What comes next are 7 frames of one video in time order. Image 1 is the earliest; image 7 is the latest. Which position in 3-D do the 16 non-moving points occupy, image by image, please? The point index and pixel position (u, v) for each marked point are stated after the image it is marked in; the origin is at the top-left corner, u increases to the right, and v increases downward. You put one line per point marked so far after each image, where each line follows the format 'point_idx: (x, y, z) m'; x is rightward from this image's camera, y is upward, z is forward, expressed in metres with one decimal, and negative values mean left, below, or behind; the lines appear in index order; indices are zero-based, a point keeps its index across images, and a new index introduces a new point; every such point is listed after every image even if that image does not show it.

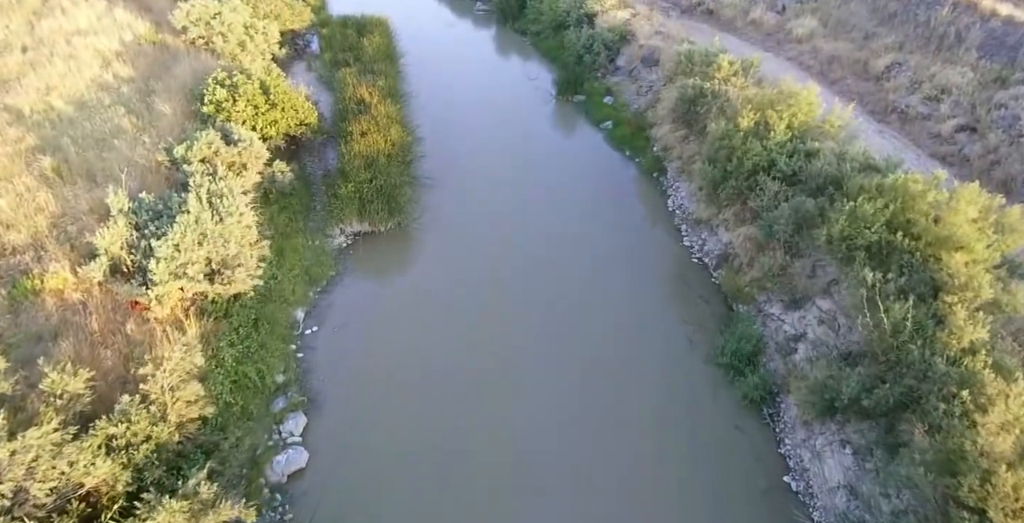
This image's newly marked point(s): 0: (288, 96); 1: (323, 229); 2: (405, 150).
0: (-5.7, +4.2, +16.5) m
1: (-4.2, +0.7, +14.3) m
2: (-2.7, +2.7, +16.2) m
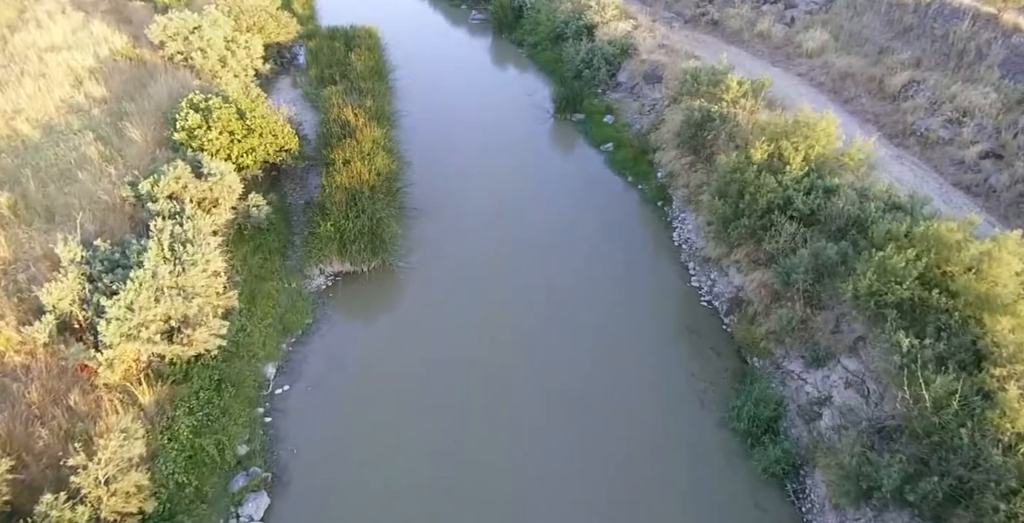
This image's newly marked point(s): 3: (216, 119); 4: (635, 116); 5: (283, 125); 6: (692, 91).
0: (-5.8, +3.3, +15.4) m
1: (-4.3, -0.1, +13.2) m
2: (-2.8, +1.8, +15.1) m
3: (-6.7, +3.2, +14.7) m
4: (+3.6, +4.2, +19.0) m
5: (-5.7, +3.4, +16.0) m
6: (+4.7, +4.4, +16.9) m
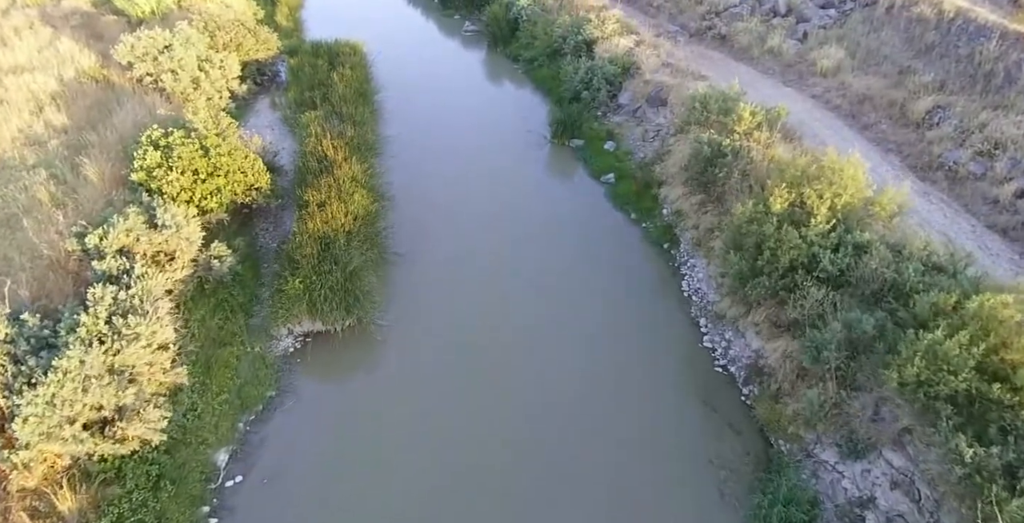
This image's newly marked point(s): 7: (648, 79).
0: (-6.0, +2.3, +14.1) m
1: (-4.5, -1.2, +11.8) m
2: (-3.0, +0.7, +13.8) m
3: (-6.8, +2.1, +13.4) m
4: (+3.4, +3.2, +17.7) m
5: (-5.8, +2.3, +14.6) m
6: (+4.5, +3.4, +15.5) m
7: (+4.0, +5.4, +19.2) m
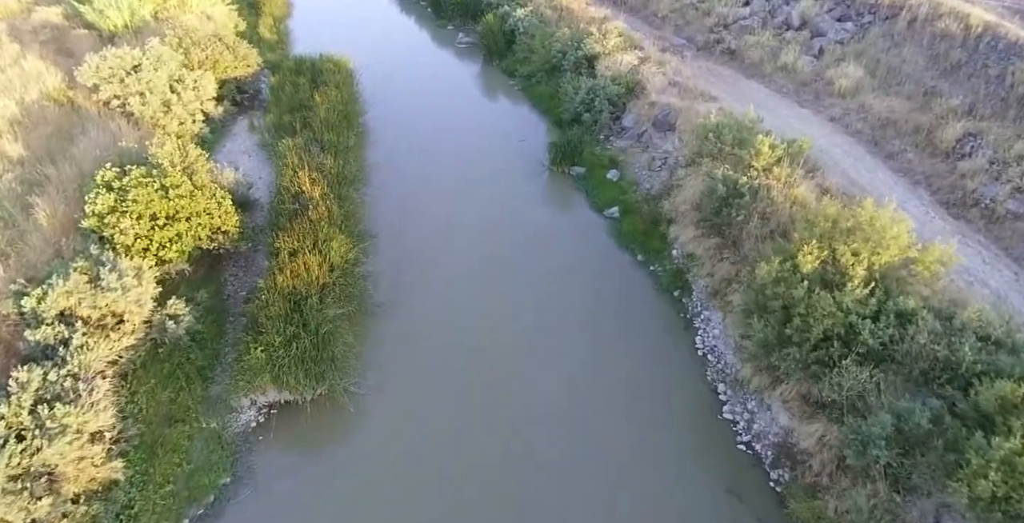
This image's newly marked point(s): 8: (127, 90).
0: (-6.1, +1.2, +12.7) m
1: (-4.6, -2.2, +10.5) m
2: (-3.1, -0.3, +12.4) m
3: (-6.9, +1.1, +12.0) m
4: (+3.3, +2.2, +16.3) m
5: (-5.9, +1.3, +13.2) m
6: (+4.4, +2.4, +14.1) m
7: (+3.9, +4.4, +17.8) m
8: (-10.4, +4.6, +17.6) m
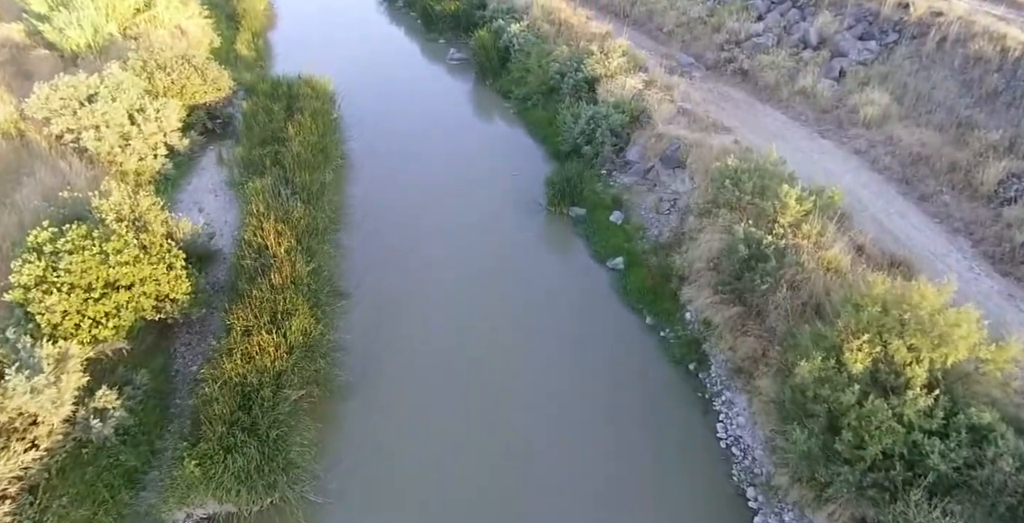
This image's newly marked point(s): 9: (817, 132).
0: (-6.2, 0.0, +11.1) m
1: (-4.7, -3.5, +8.8) m
2: (-3.3, -1.5, +10.8) m
3: (-7.1, -0.1, +10.4) m
4: (+3.1, +1.0, +14.7) m
5: (-6.1, 0.0, +11.6) m
6: (+4.2, +1.2, +12.5) m
7: (+3.7, +3.2, +16.2) m
8: (-10.6, +3.4, +16.0) m
9: (+8.2, +3.5, +17.4) m
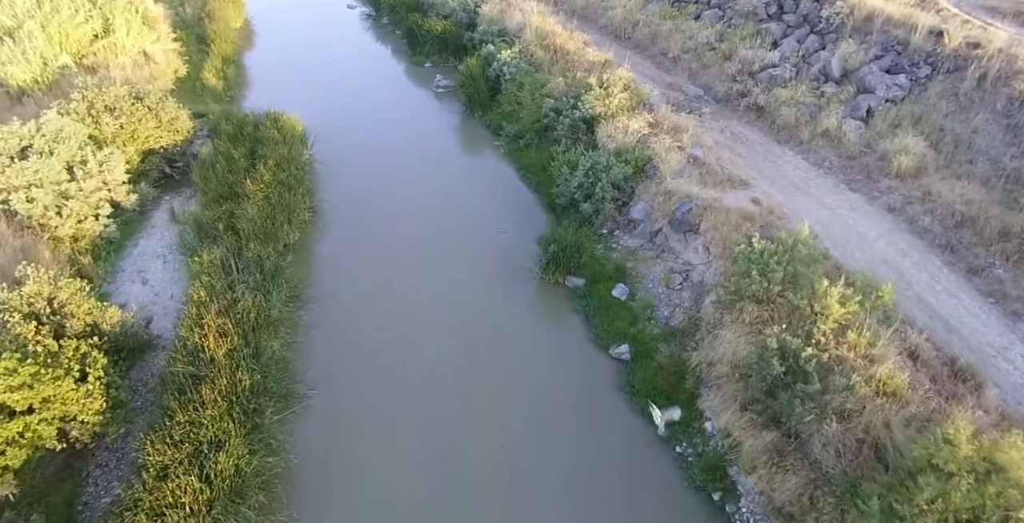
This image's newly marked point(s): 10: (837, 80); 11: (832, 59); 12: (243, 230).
0: (-6.4, -1.7, +9.1) m
1: (-4.9, -5.2, +6.9) m
2: (-3.5, -3.2, +8.9) m
3: (-7.3, -1.8, +8.4) m
4: (+2.9, -0.6, +12.8) m
5: (-6.3, -1.6, +9.7) m
6: (+4.0, -0.5, +10.6) m
7: (+3.5, +1.6, +14.3) m
8: (-10.8, +1.7, +14.0) m
9: (+7.9, +1.9, +15.5) m
10: (+9.1, +5.1, +18.2) m
11: (+9.0, +5.7, +18.4) m
12: (-5.5, +0.7, +13.6) m
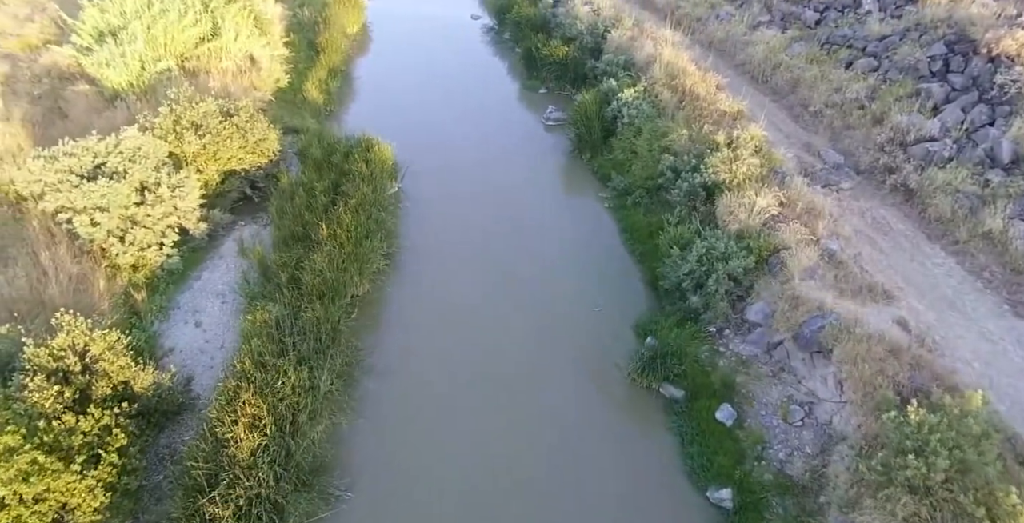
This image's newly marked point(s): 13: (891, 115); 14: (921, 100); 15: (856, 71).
0: (-5.5, -2.5, +8.0) m
1: (-4.7, -6.1, +5.6) m
2: (-2.8, -4.3, +7.4) m
3: (-6.4, -2.5, +7.4) m
4: (+4.3, -2.7, +10.6) m
5: (-5.3, -2.4, +8.5) m
6: (+5.1, -2.6, +8.3) m
7: (+5.3, -0.7, +12.0) m
8: (-8.8, +1.3, +13.4) m
9: (+9.8, -1.0, +12.8) m
10: (+11.7, +2.0, +15.3) m
11: (+11.7, +2.6, +15.5) m
12: (-3.8, -0.3, +12.3) m
13: (+10.1, +3.6, +17.5) m
14: (+10.9, +4.0, +17.5) m
15: (+10.2, +5.5, +19.6) m
